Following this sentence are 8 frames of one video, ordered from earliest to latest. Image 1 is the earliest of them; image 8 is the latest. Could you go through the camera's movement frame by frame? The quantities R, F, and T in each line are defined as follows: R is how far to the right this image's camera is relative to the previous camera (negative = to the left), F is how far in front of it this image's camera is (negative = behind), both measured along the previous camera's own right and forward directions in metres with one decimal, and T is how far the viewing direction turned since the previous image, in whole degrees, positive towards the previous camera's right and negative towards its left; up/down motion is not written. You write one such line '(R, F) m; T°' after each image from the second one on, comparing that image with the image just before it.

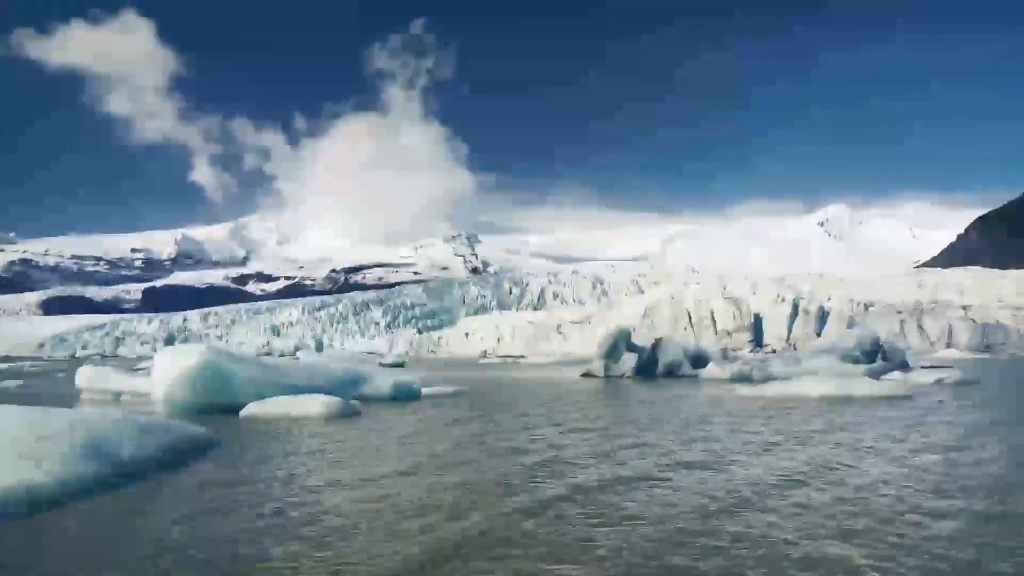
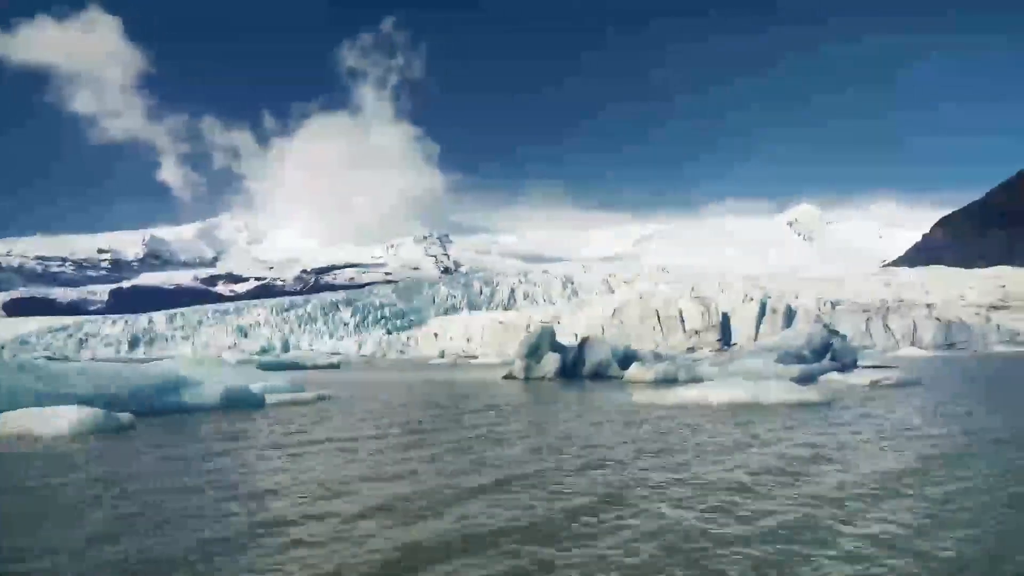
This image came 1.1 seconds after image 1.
(+1.3, +1.5) m; +2°
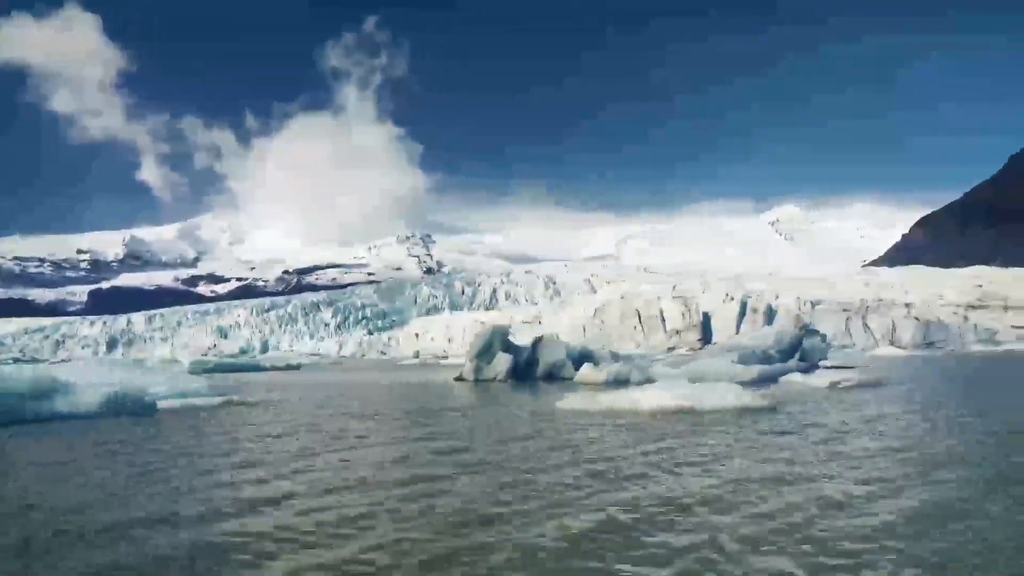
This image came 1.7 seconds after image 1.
(+0.7, +0.8) m; +1°
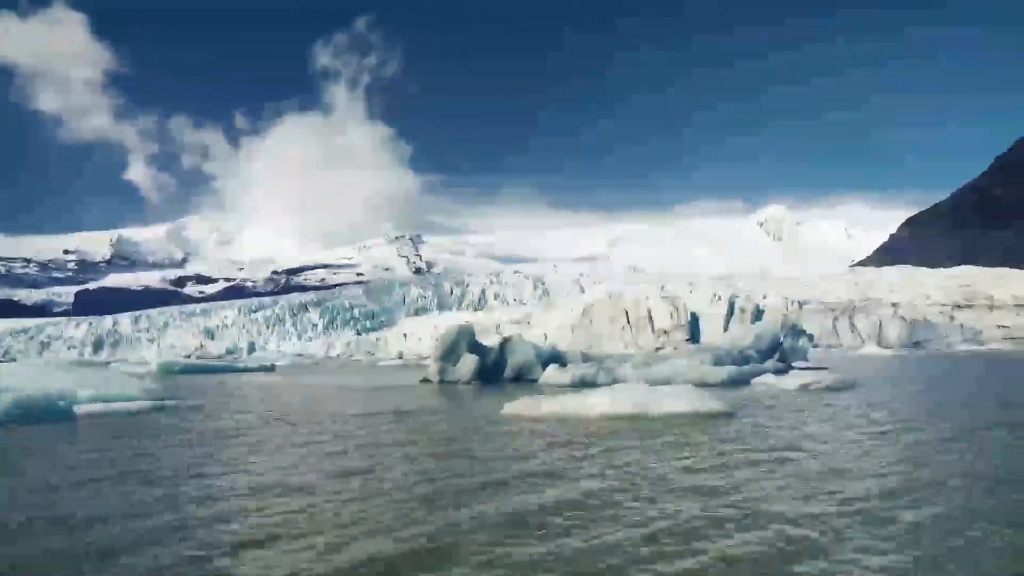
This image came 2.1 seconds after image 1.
(+0.5, +0.5) m; +1°
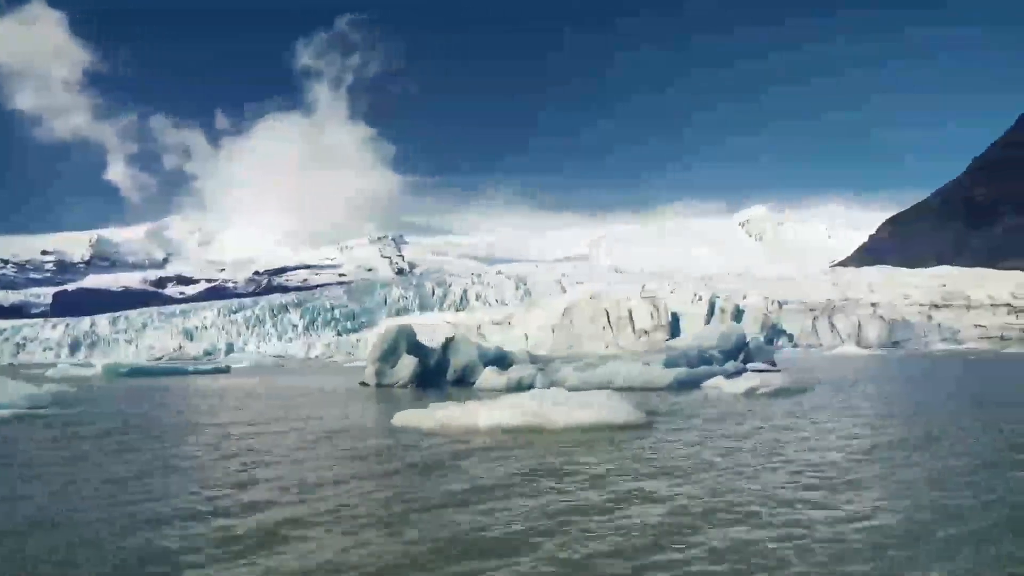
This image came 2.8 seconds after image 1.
(+0.8, +0.8) m; +1°
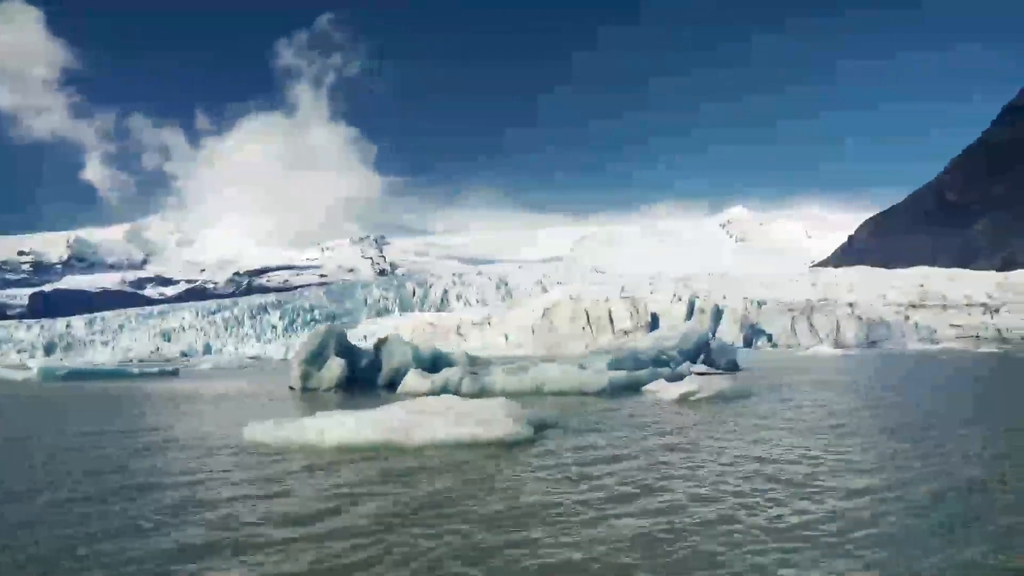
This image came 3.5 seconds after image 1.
(+0.8, +0.8) m; +1°
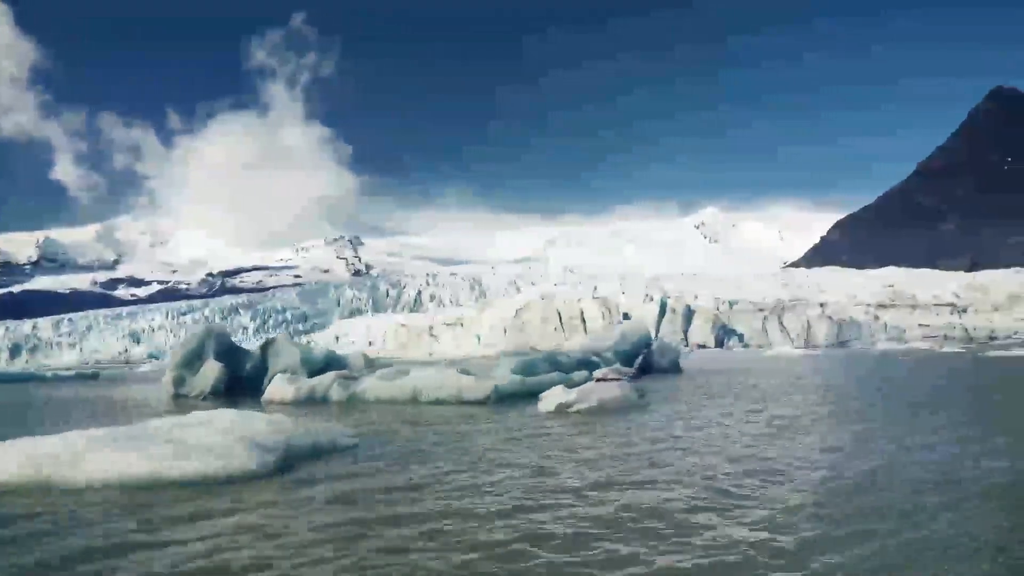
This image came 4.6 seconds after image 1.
(+1.2, +1.1) m; +2°
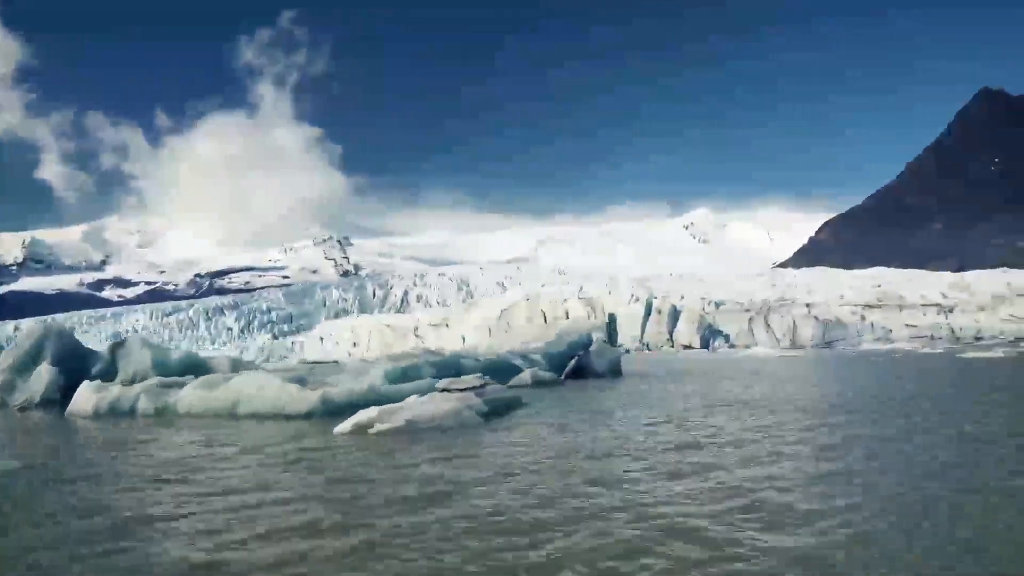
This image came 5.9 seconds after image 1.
(+1.4, +1.4) m; +1°
